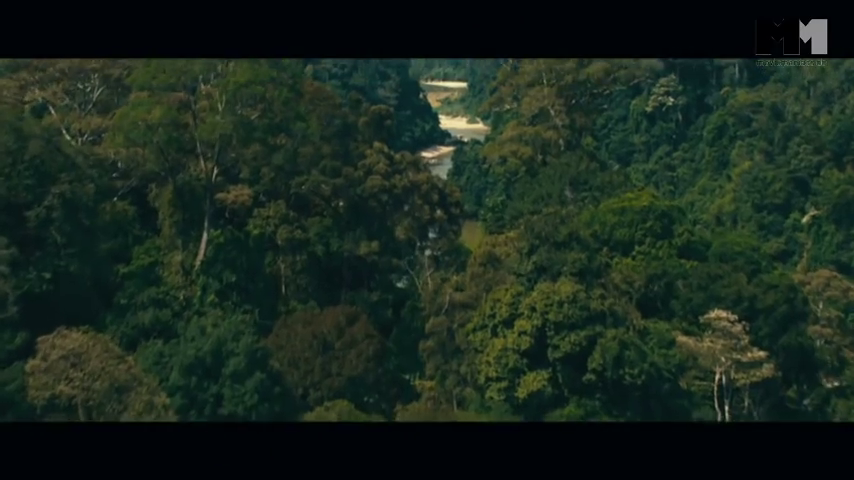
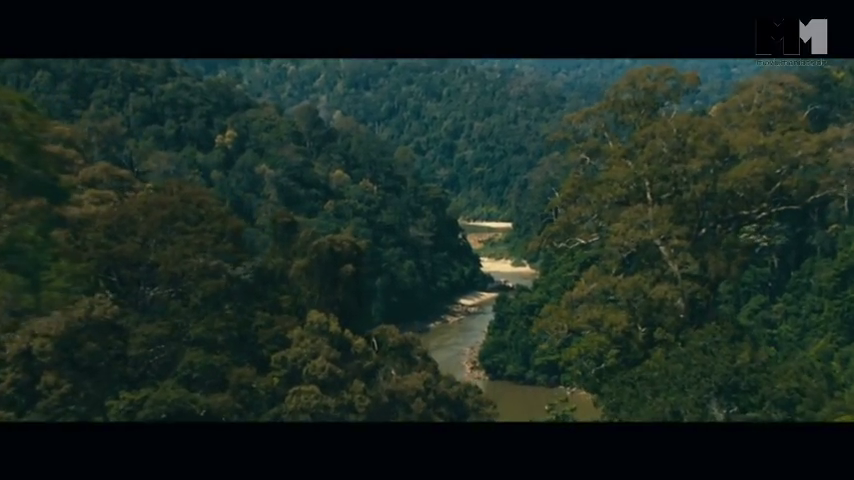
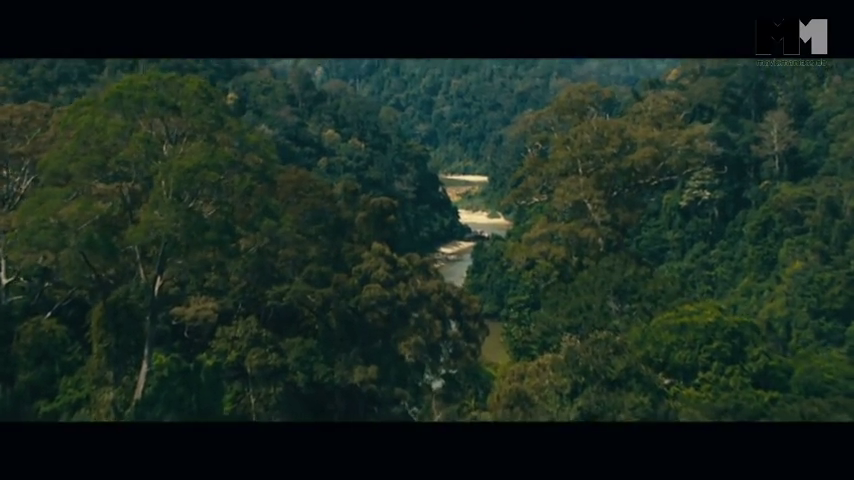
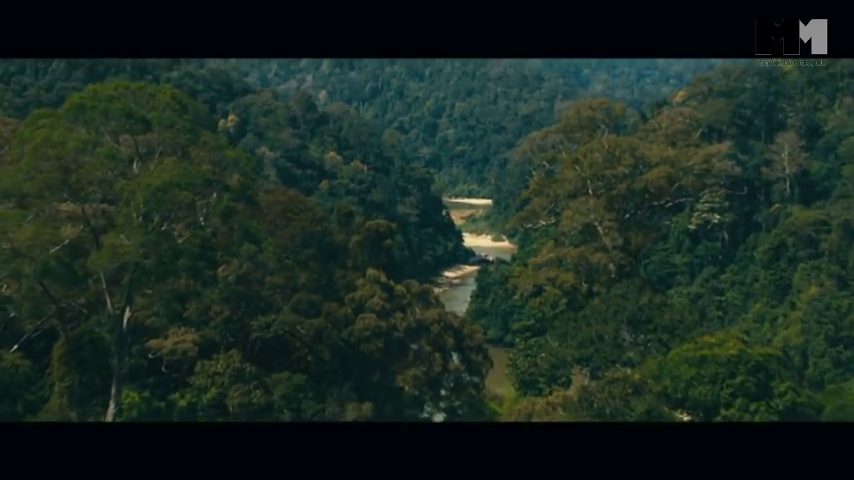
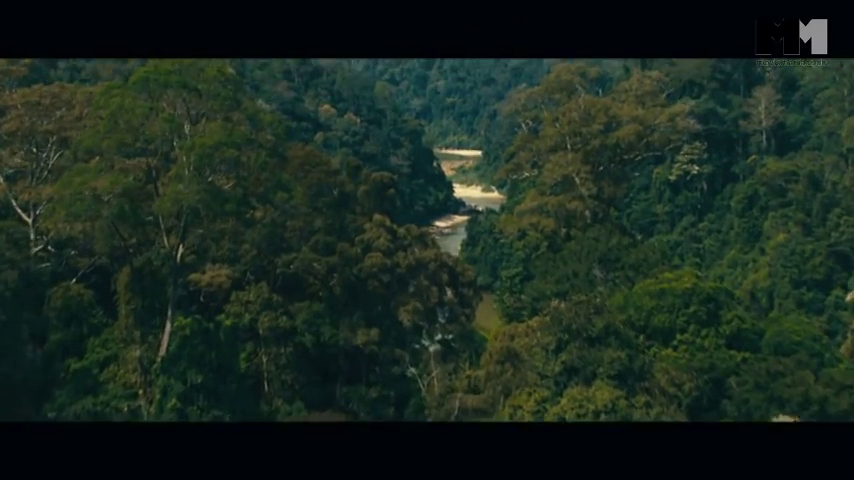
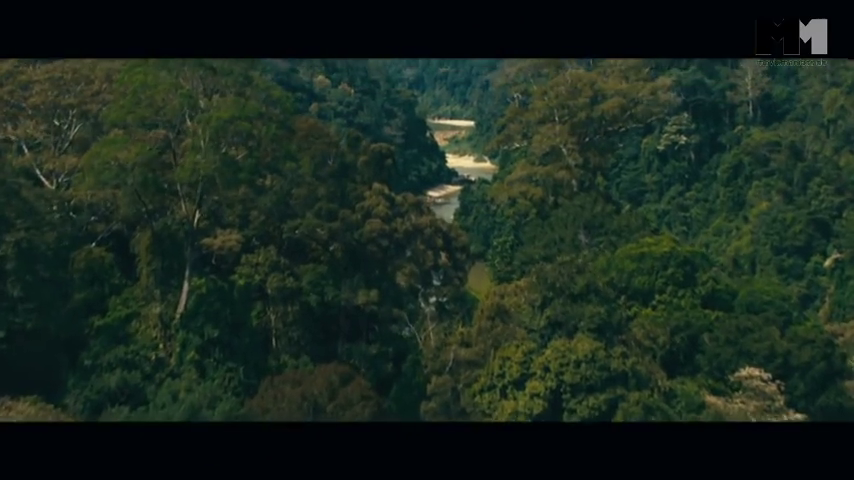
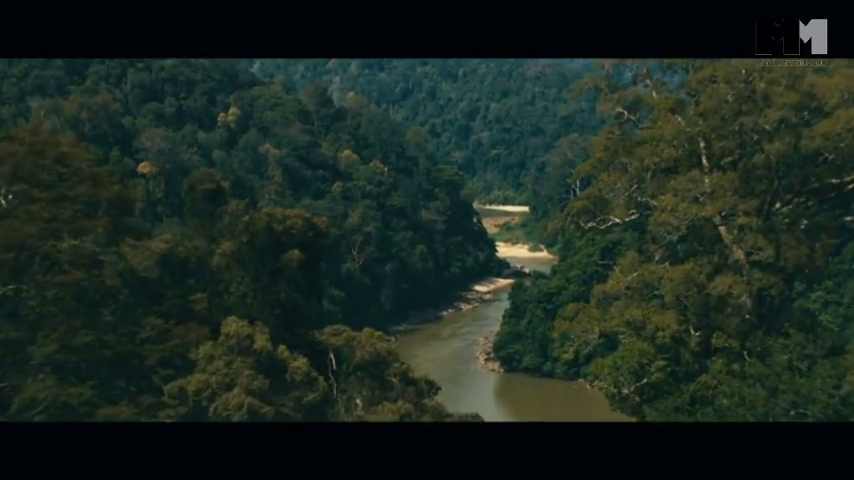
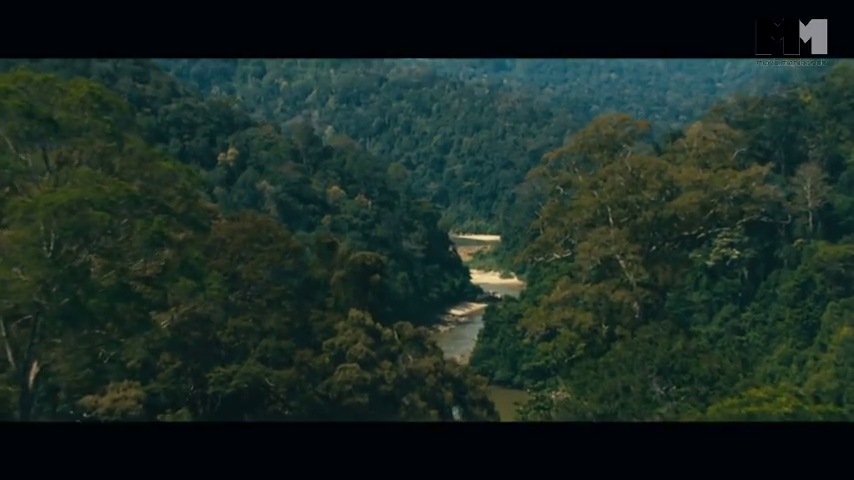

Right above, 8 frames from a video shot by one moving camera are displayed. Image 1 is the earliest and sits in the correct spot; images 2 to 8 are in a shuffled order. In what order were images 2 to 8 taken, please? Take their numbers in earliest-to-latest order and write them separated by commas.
6, 5, 3, 4, 8, 2, 7
